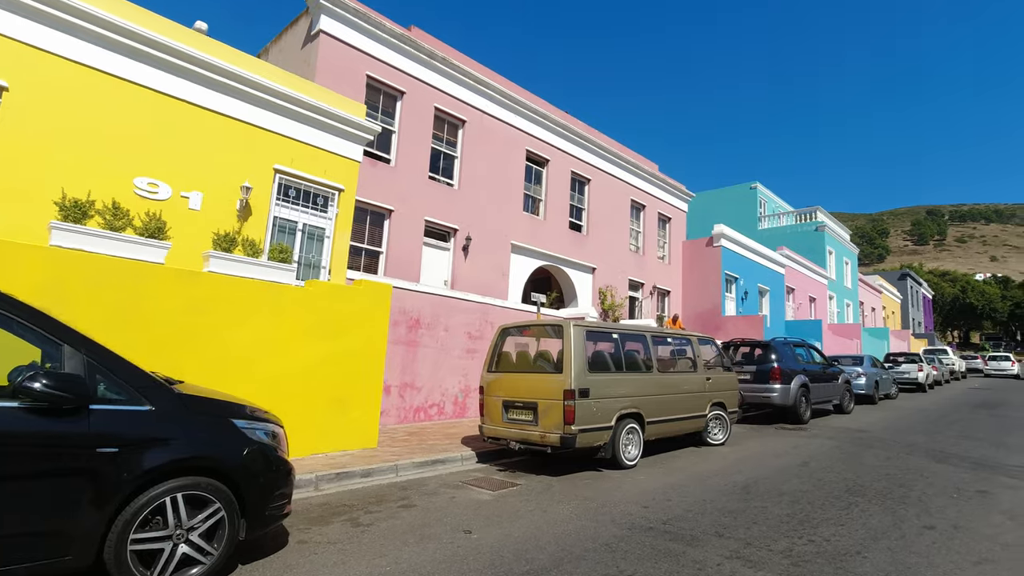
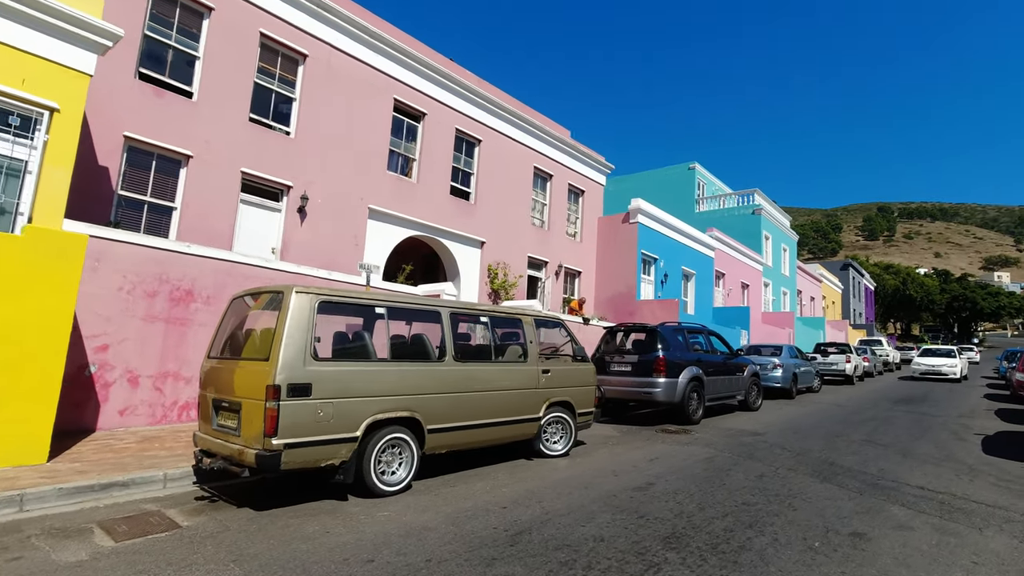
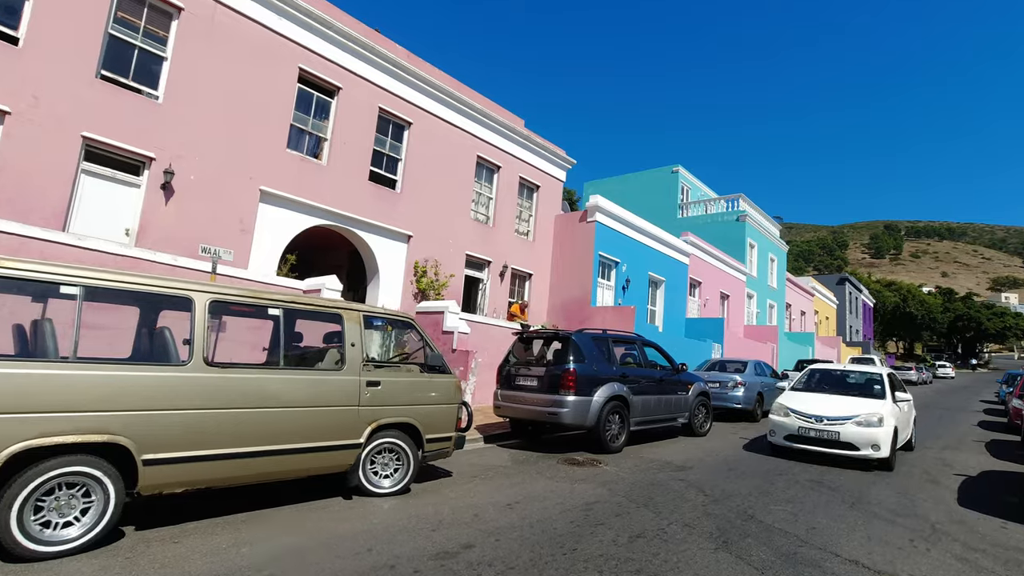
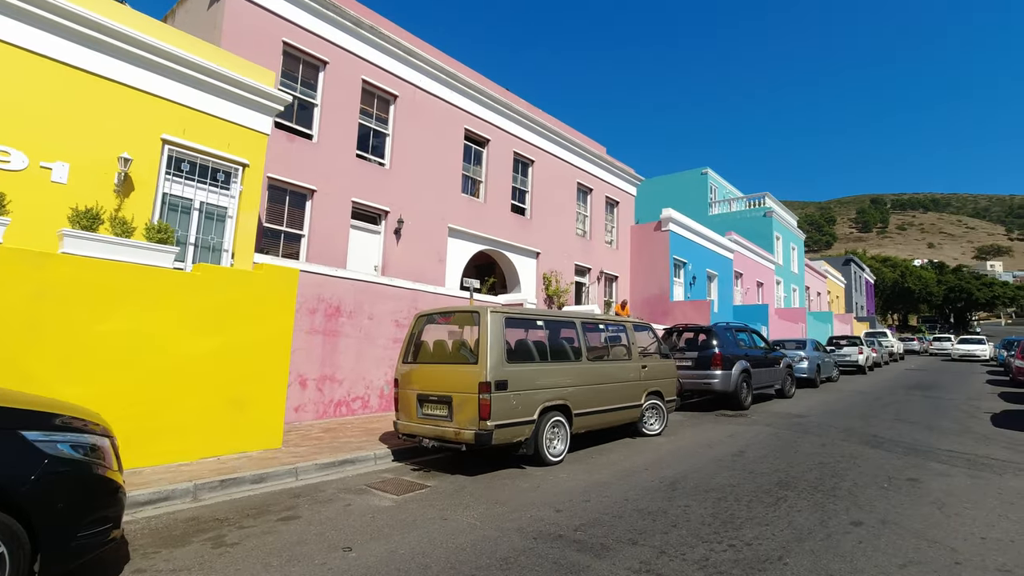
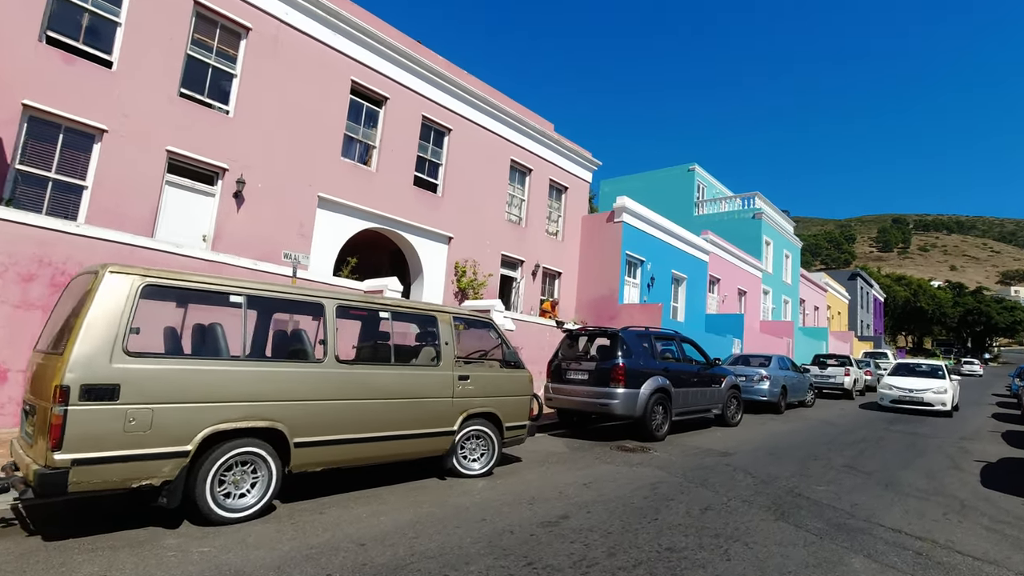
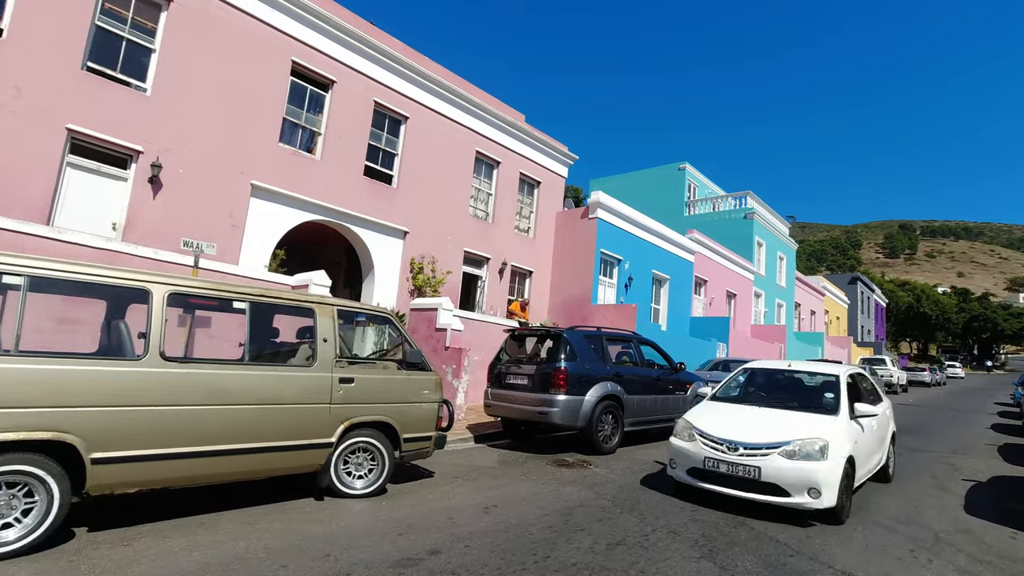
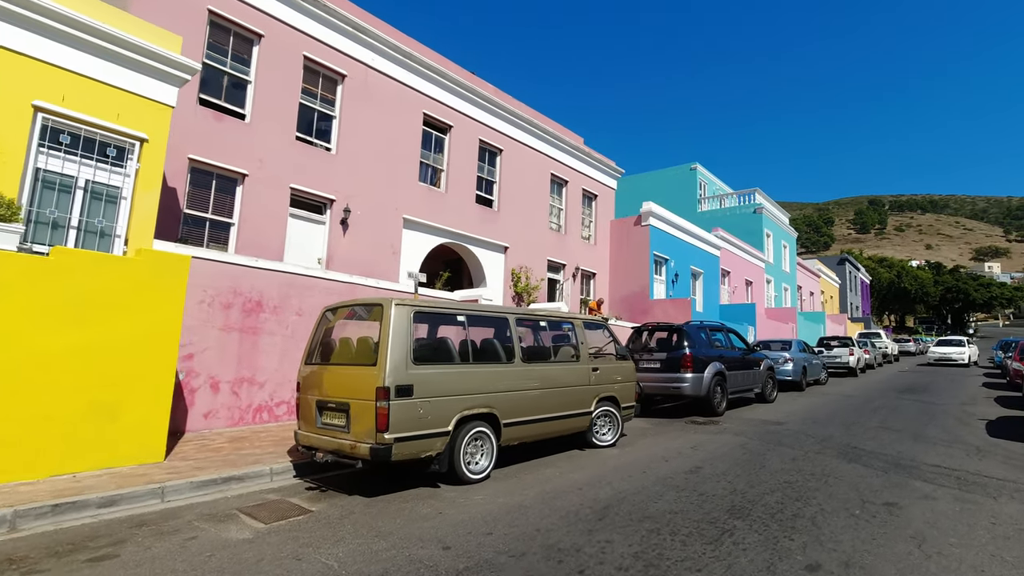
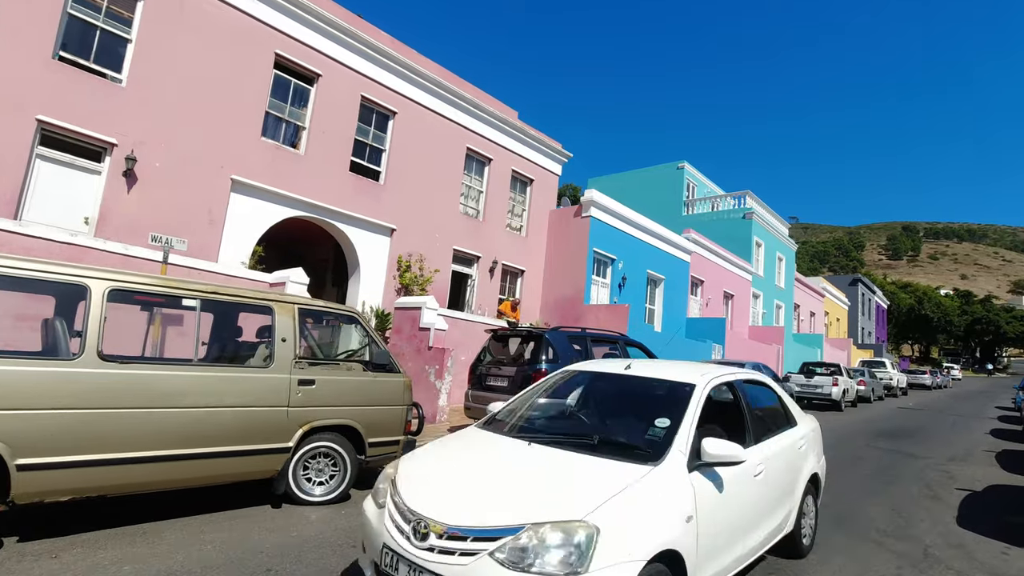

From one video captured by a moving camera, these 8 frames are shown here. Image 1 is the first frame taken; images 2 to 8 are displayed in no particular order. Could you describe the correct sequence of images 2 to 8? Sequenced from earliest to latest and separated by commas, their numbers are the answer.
4, 7, 2, 5, 3, 6, 8
